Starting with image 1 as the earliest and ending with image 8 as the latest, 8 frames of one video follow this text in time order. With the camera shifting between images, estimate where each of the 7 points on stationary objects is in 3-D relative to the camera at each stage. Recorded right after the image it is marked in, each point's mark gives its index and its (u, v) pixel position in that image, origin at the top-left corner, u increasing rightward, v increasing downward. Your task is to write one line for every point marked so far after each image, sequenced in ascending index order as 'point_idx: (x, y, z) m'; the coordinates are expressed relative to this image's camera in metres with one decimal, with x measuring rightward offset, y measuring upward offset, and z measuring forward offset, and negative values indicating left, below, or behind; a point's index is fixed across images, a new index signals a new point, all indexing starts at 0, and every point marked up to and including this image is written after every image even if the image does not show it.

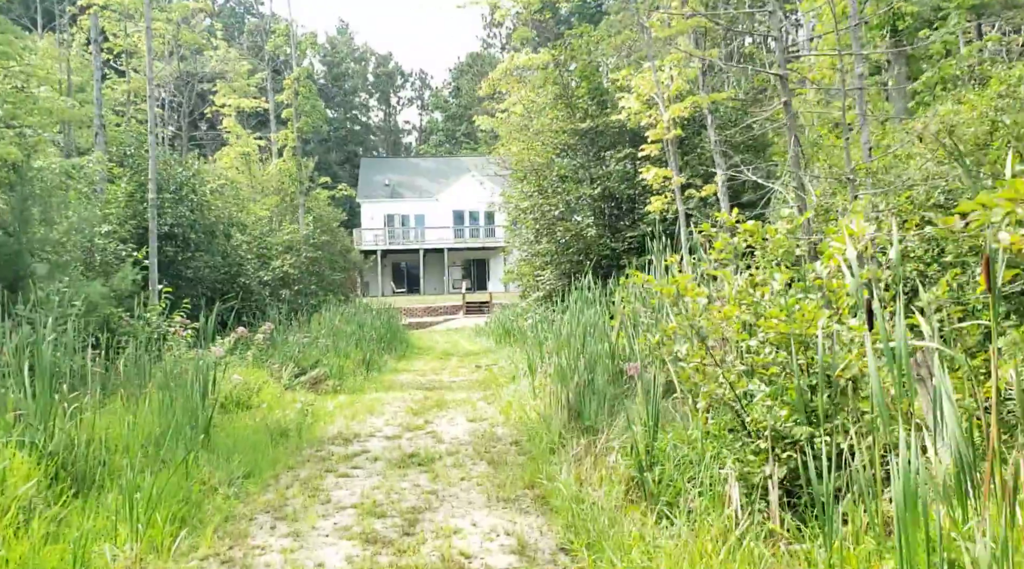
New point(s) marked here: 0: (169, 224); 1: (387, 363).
0: (-5.1, +0.9, +12.8) m
1: (-2.0, -1.2, +13.7) m
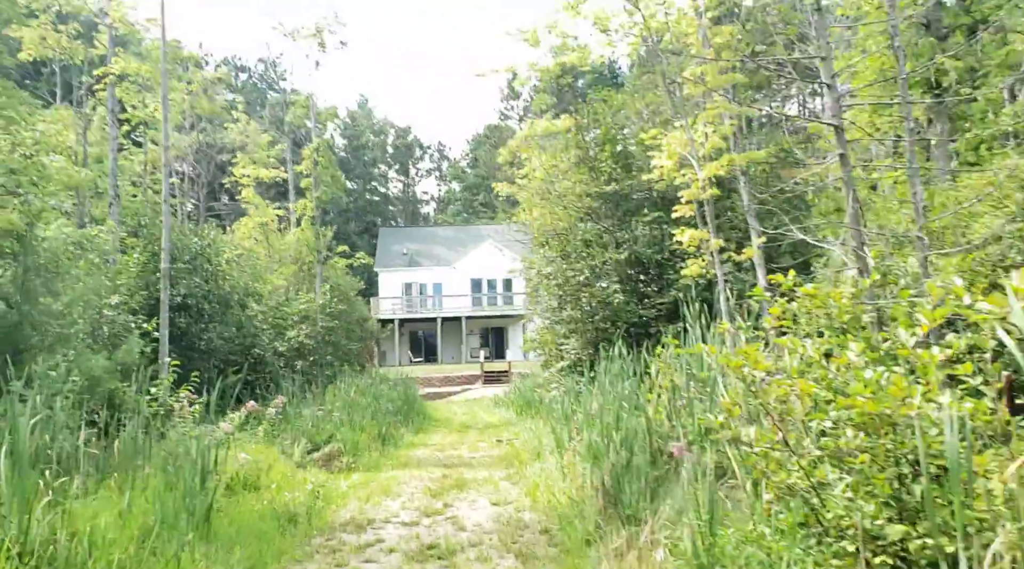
0: (-4.8, -0.1, +12.4) m
1: (-1.6, -2.3, +13.1) m
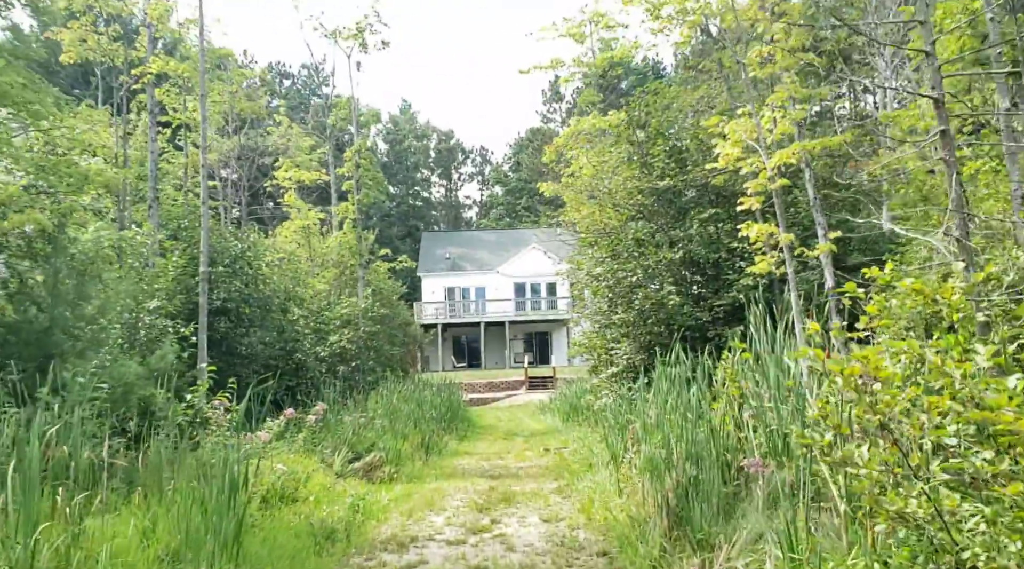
0: (-4.1, -0.2, +12.1) m
1: (-0.9, -2.3, +12.7) m
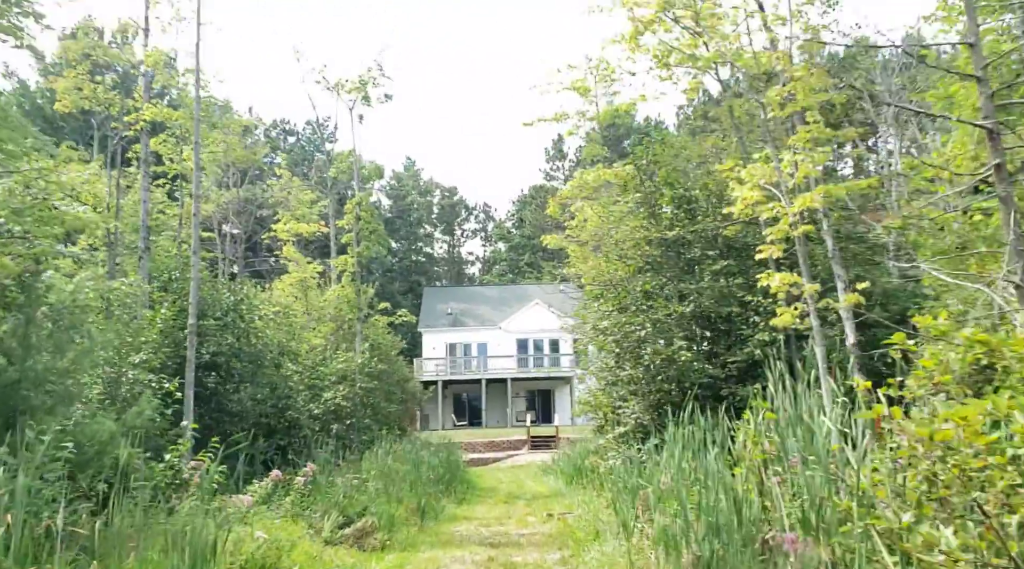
0: (-4.1, -0.9, +11.7) m
1: (-0.9, -3.1, +12.0) m
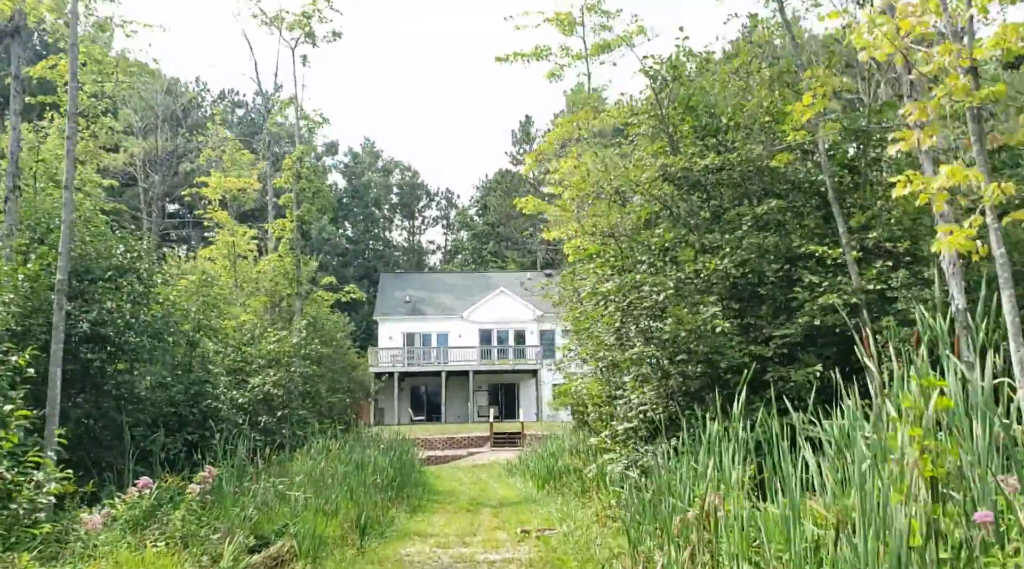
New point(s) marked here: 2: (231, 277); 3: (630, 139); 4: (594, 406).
0: (-4.4, -0.4, +9.1) m
1: (-1.3, -2.6, +9.6) m
2: (-4.8, +0.1, +14.9) m
3: (+1.1, +1.4, +8.1) m
4: (+1.0, -1.4, +10.0) m
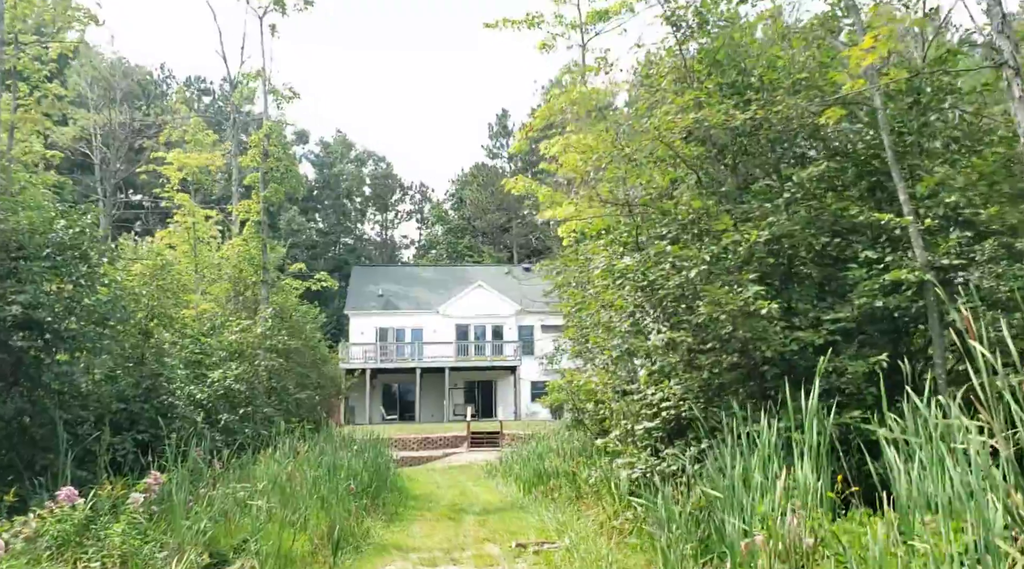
0: (-4.4, -0.2, +7.9) m
1: (-1.4, -2.5, +8.5) m
2: (-5.1, +0.3, +13.7) m
3: (+1.1, +1.5, +7.1) m
4: (+0.9, -1.2, +9.0) m
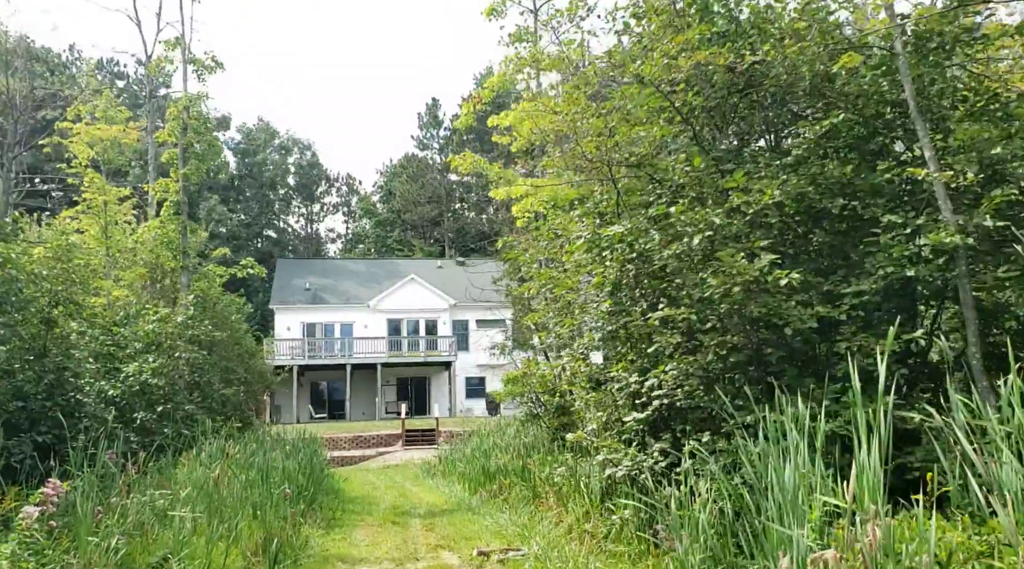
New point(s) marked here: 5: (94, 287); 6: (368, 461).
0: (-4.8, 0.0, +6.7) m
1: (-1.8, -2.3, +7.6) m
2: (-5.9, +0.5, +12.4) m
3: (+0.8, +1.7, +6.4) m
4: (+0.4, -1.0, +8.3) m
5: (-5.1, 0.0, +10.7) m
6: (-3.1, -3.8, +18.5) m
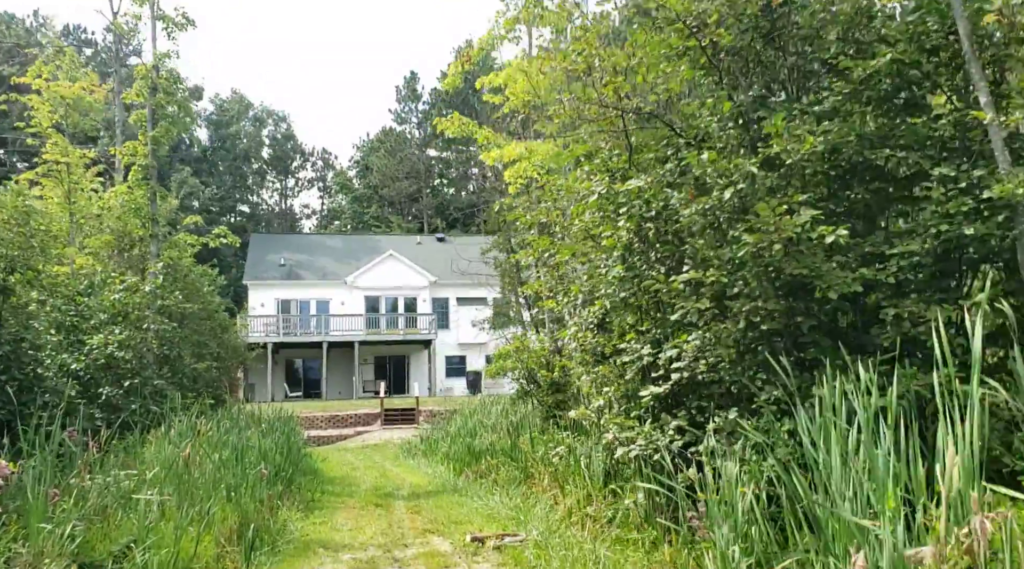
0: (-4.8, +0.3, +6.1) m
1: (-1.8, -2.0, +7.1) m
2: (-6.0, +1.0, +11.7) m
3: (+0.8, +1.9, +5.8) m
4: (+0.4, -0.8, +7.8) m
5: (-5.2, +0.3, +10.0) m
6: (-3.4, -3.2, +17.9) m
